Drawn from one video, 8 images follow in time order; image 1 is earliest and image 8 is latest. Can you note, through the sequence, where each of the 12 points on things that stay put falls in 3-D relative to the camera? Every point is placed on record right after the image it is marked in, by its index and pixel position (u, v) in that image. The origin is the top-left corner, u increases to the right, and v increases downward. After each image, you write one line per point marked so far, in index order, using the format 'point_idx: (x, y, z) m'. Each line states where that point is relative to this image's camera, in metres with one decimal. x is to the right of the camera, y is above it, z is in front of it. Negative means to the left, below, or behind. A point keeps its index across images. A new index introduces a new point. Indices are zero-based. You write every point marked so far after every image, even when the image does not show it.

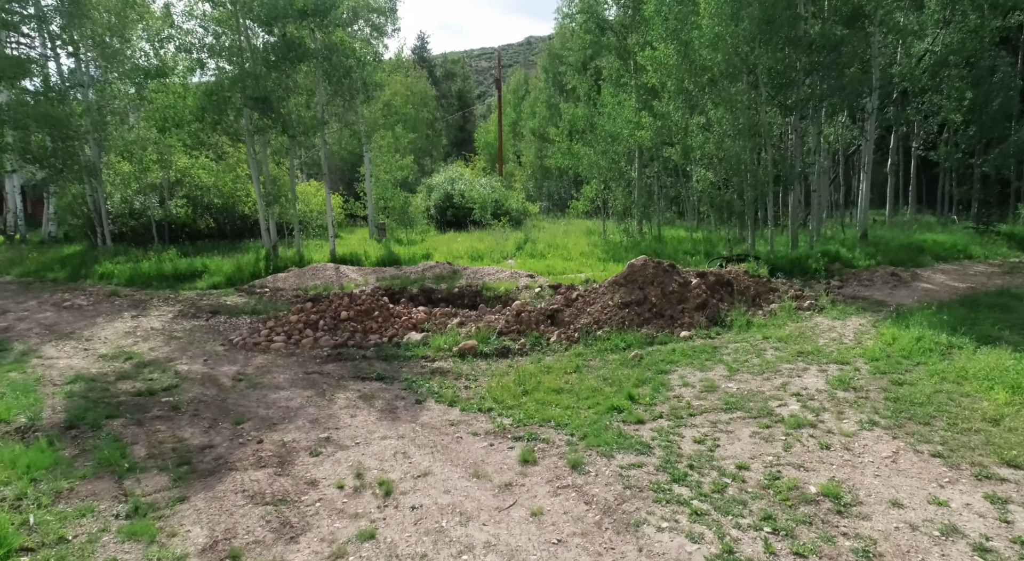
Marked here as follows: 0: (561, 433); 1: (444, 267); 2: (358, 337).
0: (+0.4, -1.3, +6.0) m
1: (-1.5, +0.3, +15.4) m
2: (-2.2, -0.8, +9.9) m
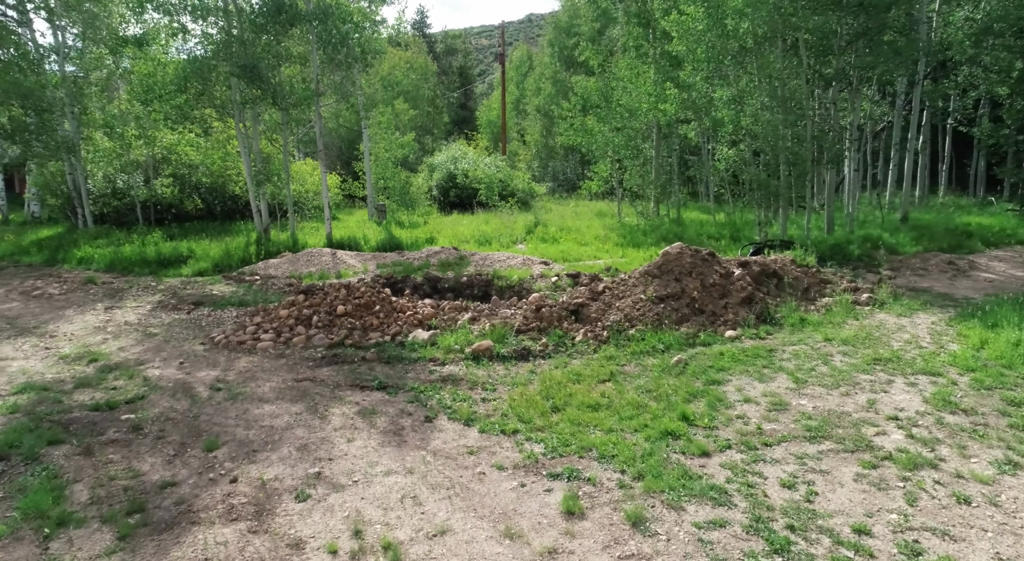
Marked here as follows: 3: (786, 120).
0: (+0.7, -1.3, +4.8) m
1: (-1.3, +0.6, +14.2) m
2: (-1.9, -0.7, +8.7) m
3: (+5.4, +3.1, +13.2) m
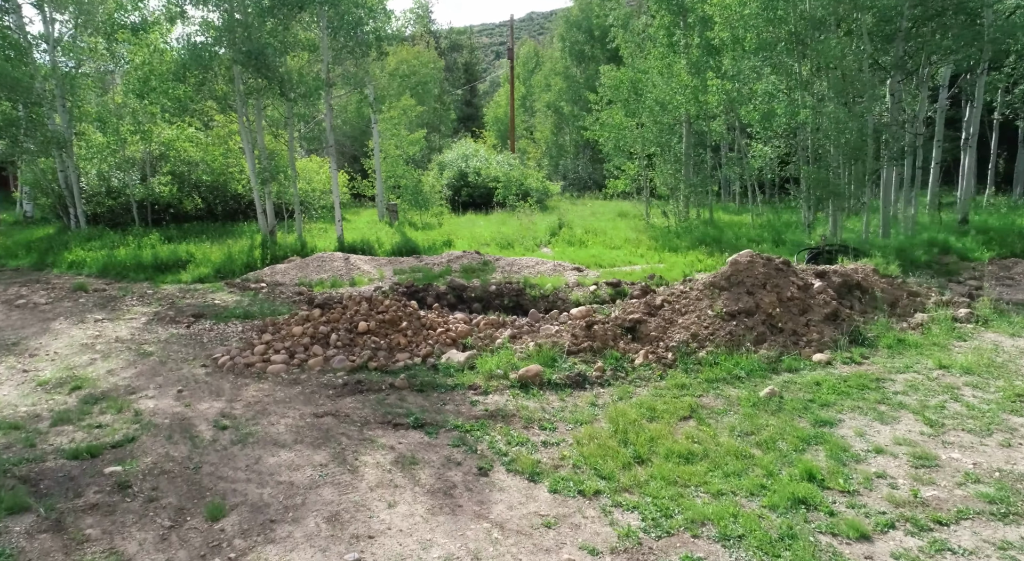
0: (+1.2, -1.5, +3.7) m
1: (-0.7, +0.5, +13.0) m
2: (-1.4, -0.8, +7.5) m
3: (+5.9, +2.9, +12.0) m
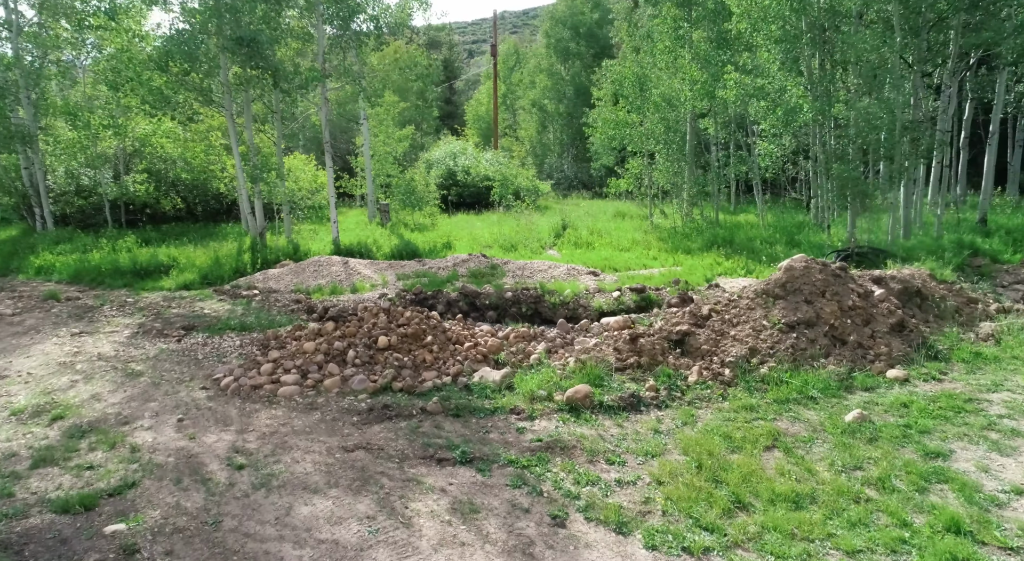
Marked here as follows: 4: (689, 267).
0: (+1.8, -1.6, +3.0) m
1: (-0.6, +0.4, +12.2) m
2: (-1.0, -0.9, +6.7) m
3: (+6.1, +2.9, +11.5) m
4: (+3.1, +0.3, +12.2) m
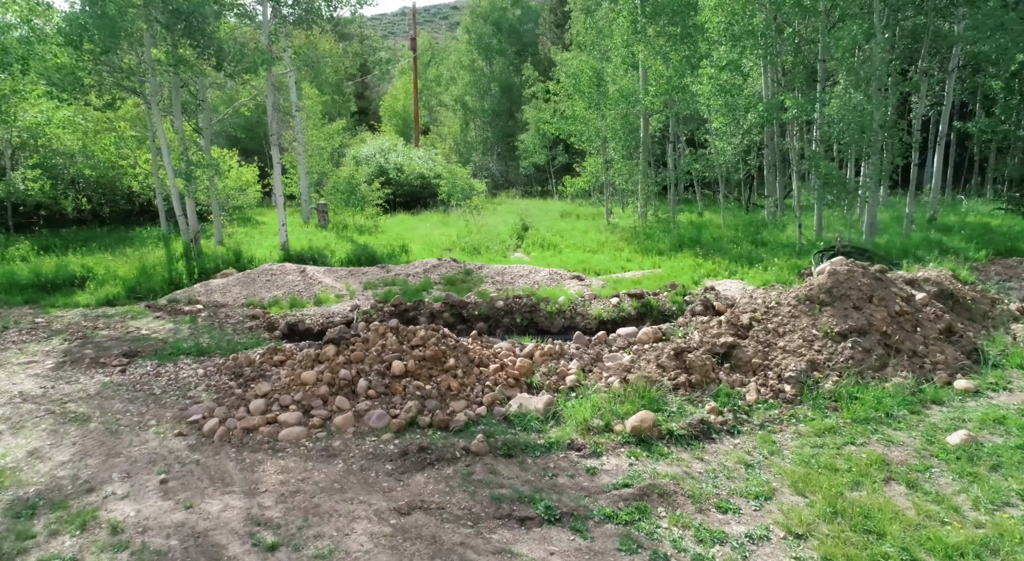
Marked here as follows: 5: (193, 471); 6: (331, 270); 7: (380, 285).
0: (+2.7, -1.6, +2.3) m
1: (-1.0, +0.3, +11.2) m
2: (-0.6, -1.1, +5.7) m
3: (+5.7, +2.9, +11.4) m
4: (+2.7, +0.2, +11.7) m
5: (-2.2, -1.3, +4.8) m
6: (-2.9, +0.2, +10.9) m
7: (-2.0, -0.1, +10.2) m
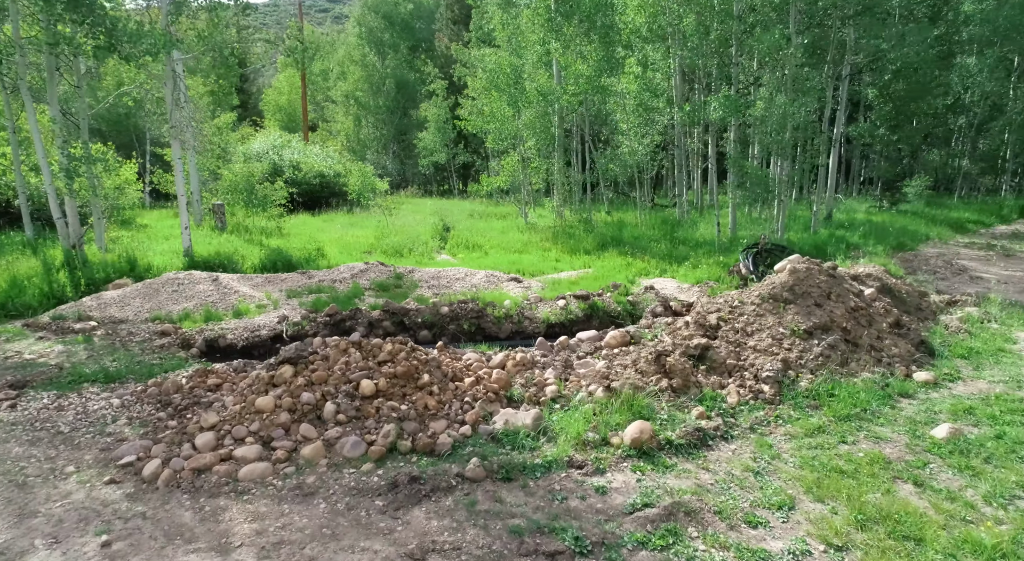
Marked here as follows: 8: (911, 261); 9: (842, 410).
0: (+3.1, -1.6, +2.4) m
1: (-2.0, +0.2, +10.5) m
2: (-0.7, -1.1, +5.1) m
3: (+4.4, +2.9, +11.8) m
4: (+1.5, +0.2, +11.6) m
5: (-2.1, -1.4, +4.0) m
6: (-3.8, 0.0, +9.9) m
7: (-2.8, -0.2, +9.4) m
8: (+6.7, +0.4, +11.6) m
9: (+2.7, -1.1, +5.7) m
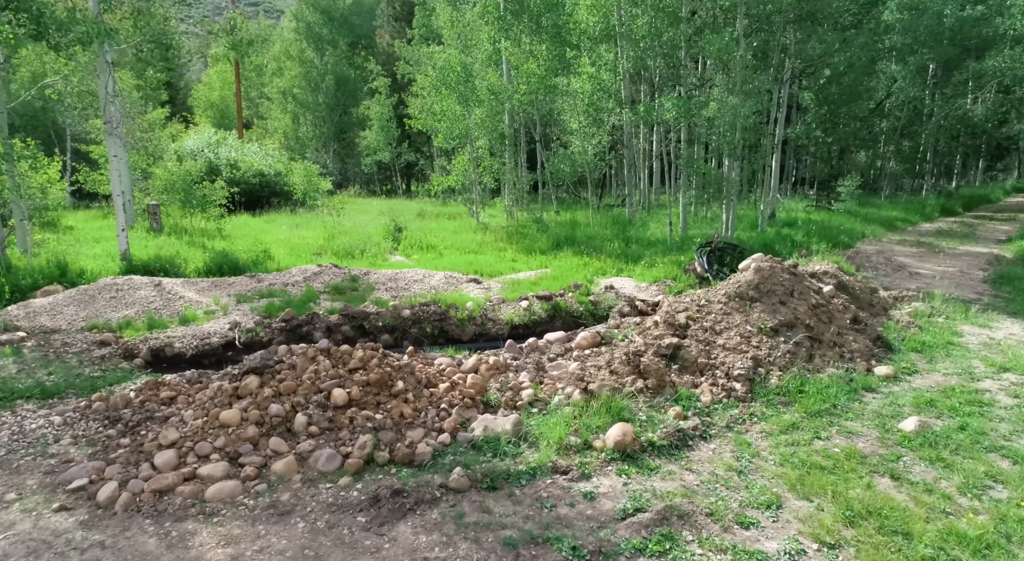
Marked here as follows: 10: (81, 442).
0: (+3.2, -1.6, +2.5) m
1: (-2.6, +0.2, +10.1) m
2: (-0.8, -1.1, +4.9) m
3: (+3.7, +3.0, +12.0) m
4: (+0.8, +0.2, +11.6) m
5: (-2.2, -1.5, +3.7) m
6: (-4.4, 0.0, +9.4) m
7: (-3.3, -0.2, +9.0) m
8: (+6.0, +0.4, +12.0) m
9: (+2.5, -1.1, +5.8) m
10: (-3.1, -1.2, +5.0) m
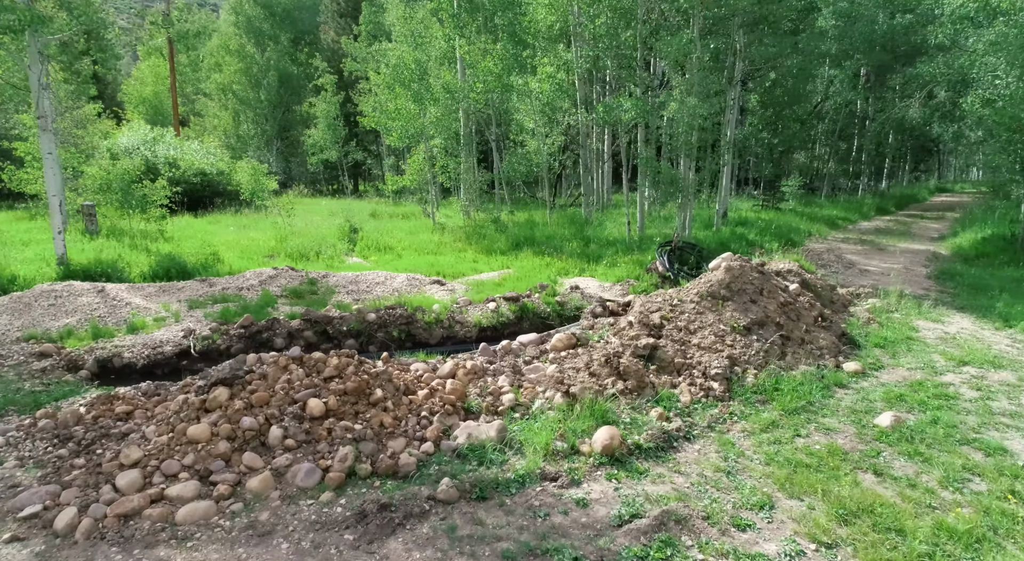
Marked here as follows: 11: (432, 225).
0: (+3.3, -1.6, +2.6) m
1: (-3.1, +0.1, +9.7) m
2: (-0.9, -1.2, +4.7) m
3: (+2.9, +3.0, +12.1) m
4: (+0.1, +0.2, +11.5) m
5: (-2.2, -1.5, +3.4) m
6: (-4.8, -0.1, +8.9) m
7: (-3.7, -0.3, +8.6) m
8: (+5.3, +0.5, +12.3) m
9: (+2.4, -1.0, +5.8) m
10: (-3.2, -1.2, +4.6) m
11: (-1.7, +1.2, +15.1) m
